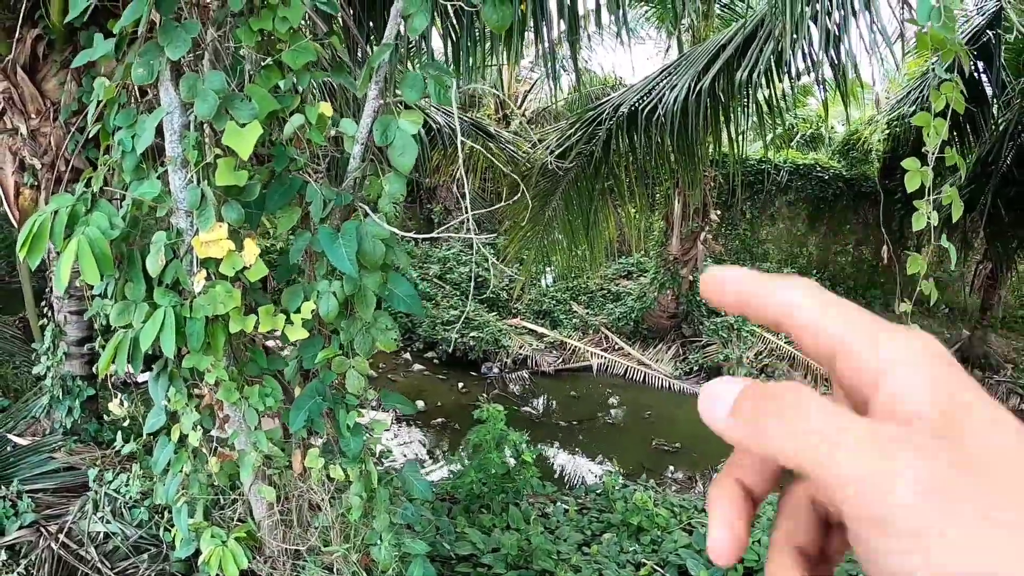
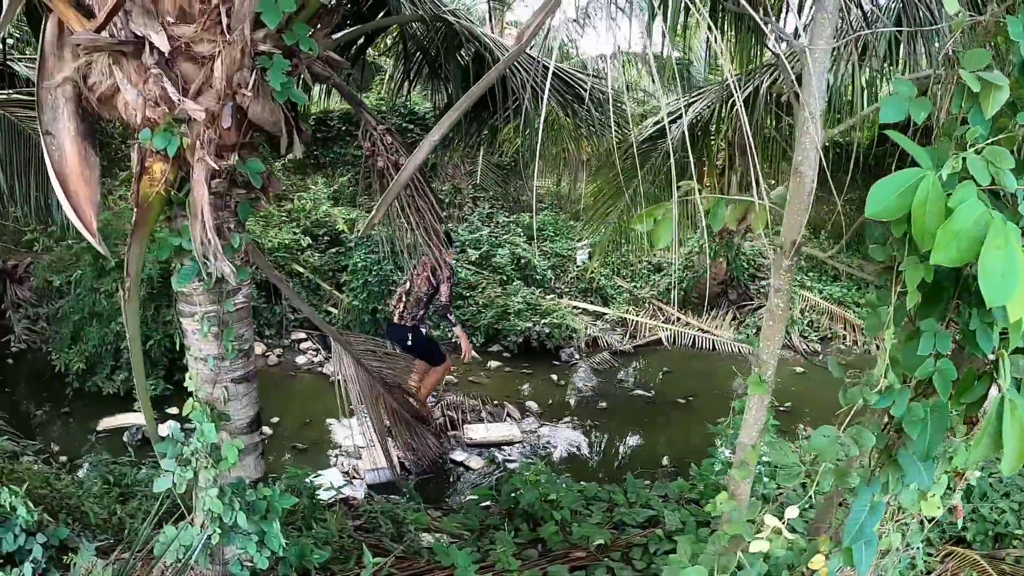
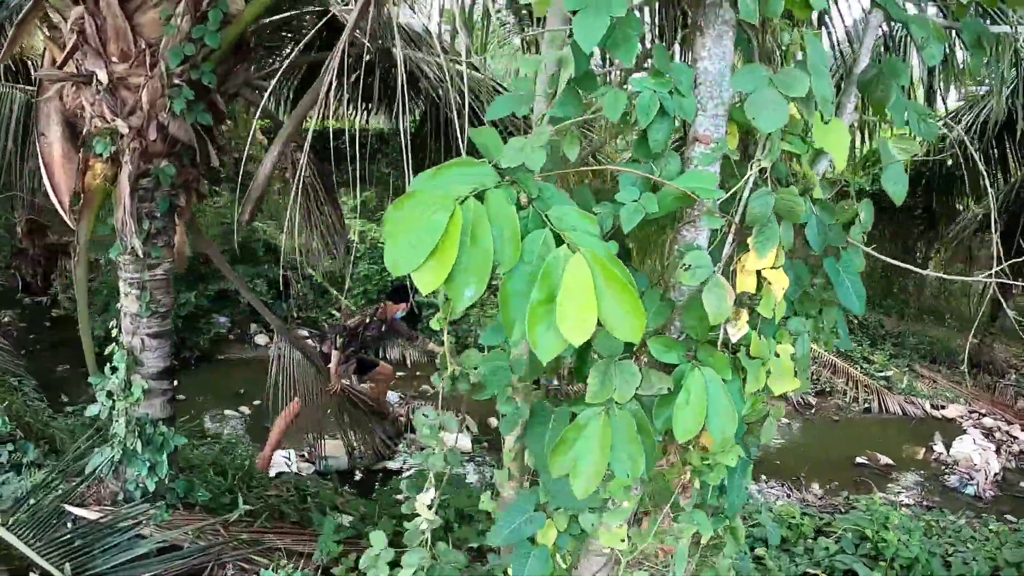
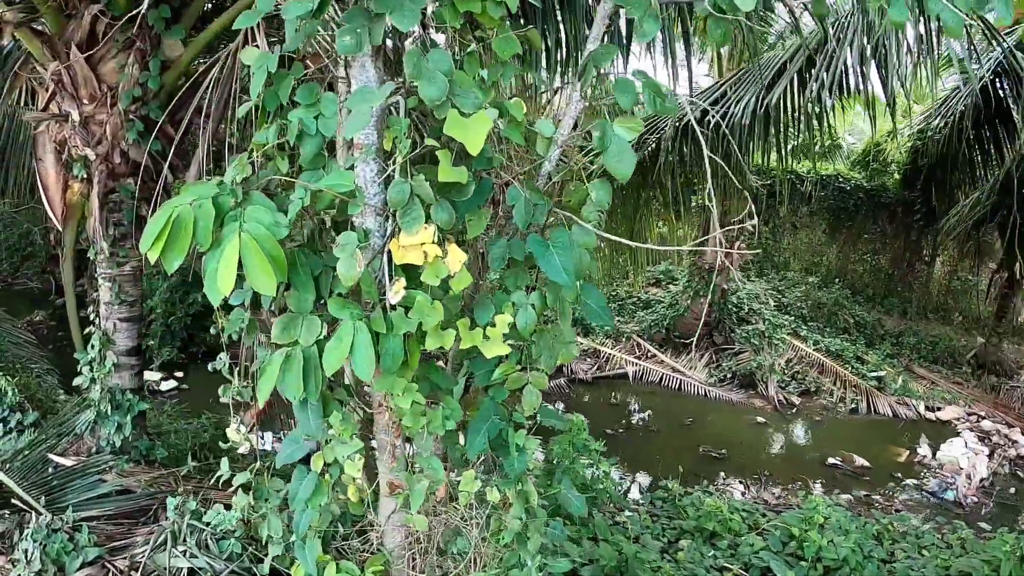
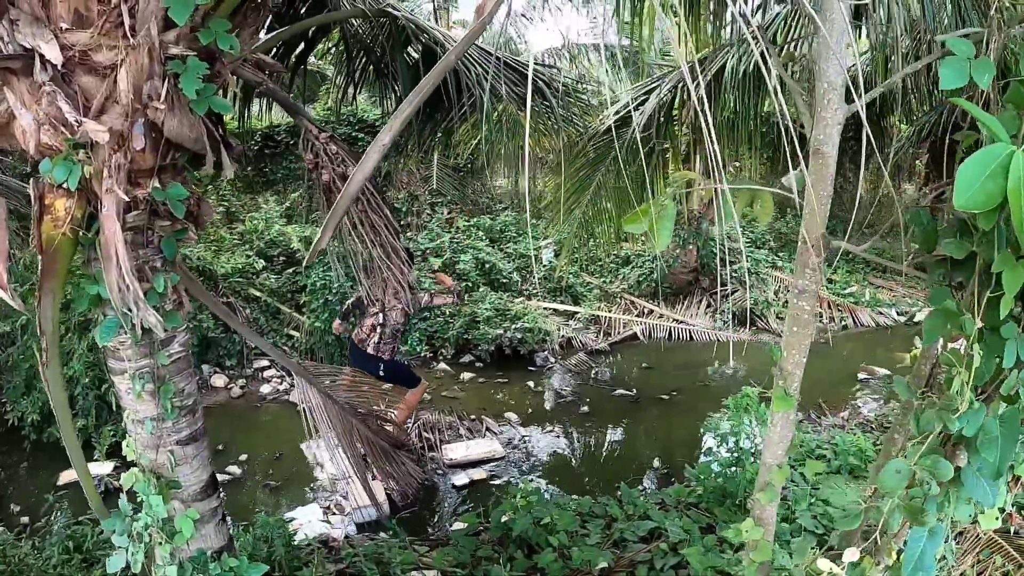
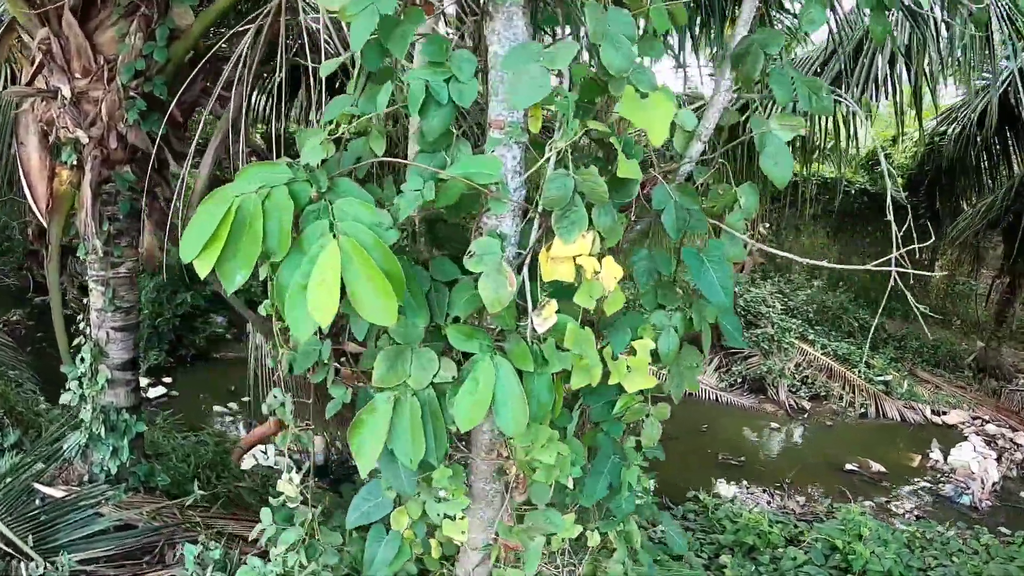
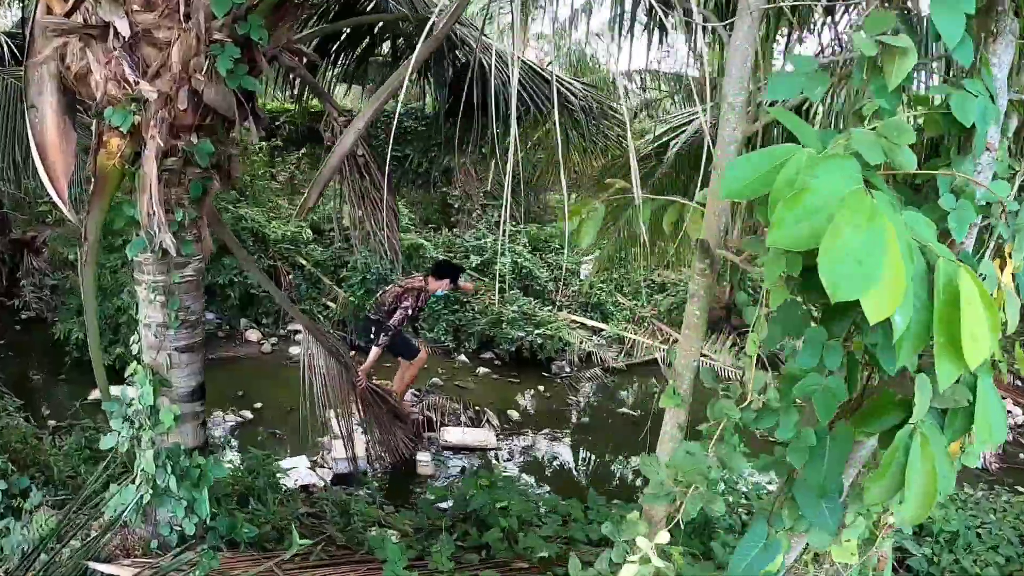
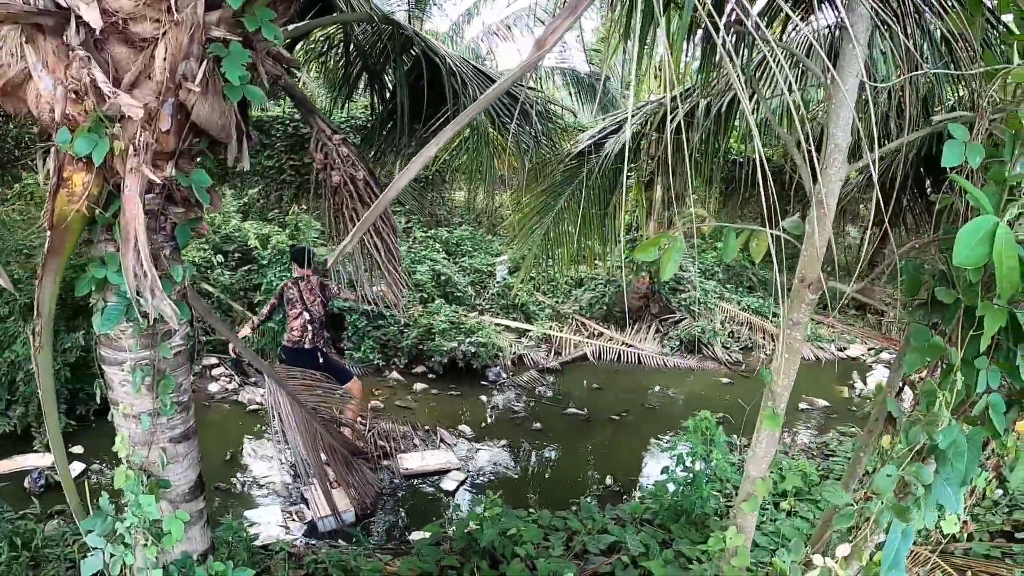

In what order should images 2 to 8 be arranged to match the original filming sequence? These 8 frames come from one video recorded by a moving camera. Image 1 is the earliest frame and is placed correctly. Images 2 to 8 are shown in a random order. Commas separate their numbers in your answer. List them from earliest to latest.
4, 6, 3, 7, 2, 5, 8
